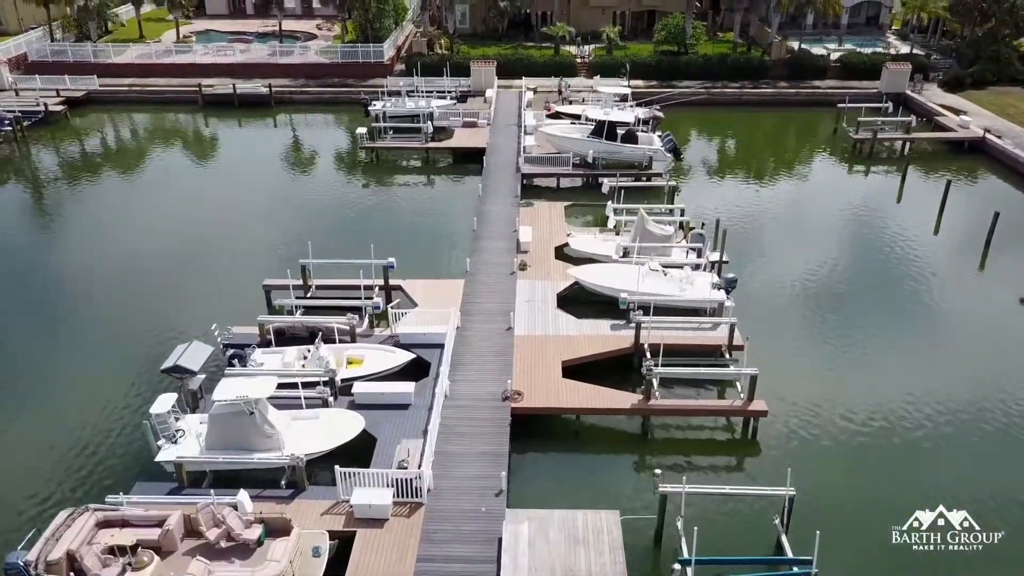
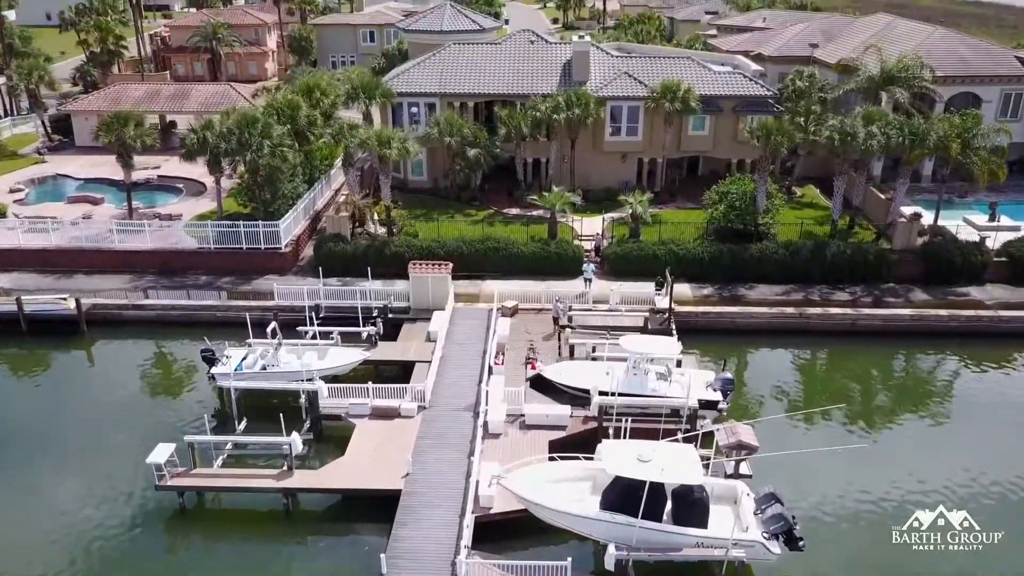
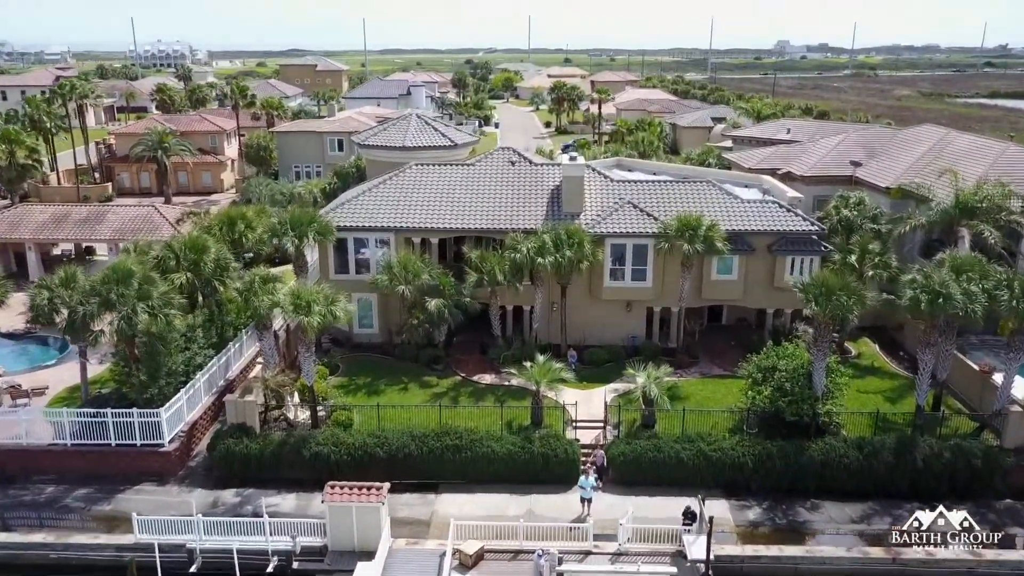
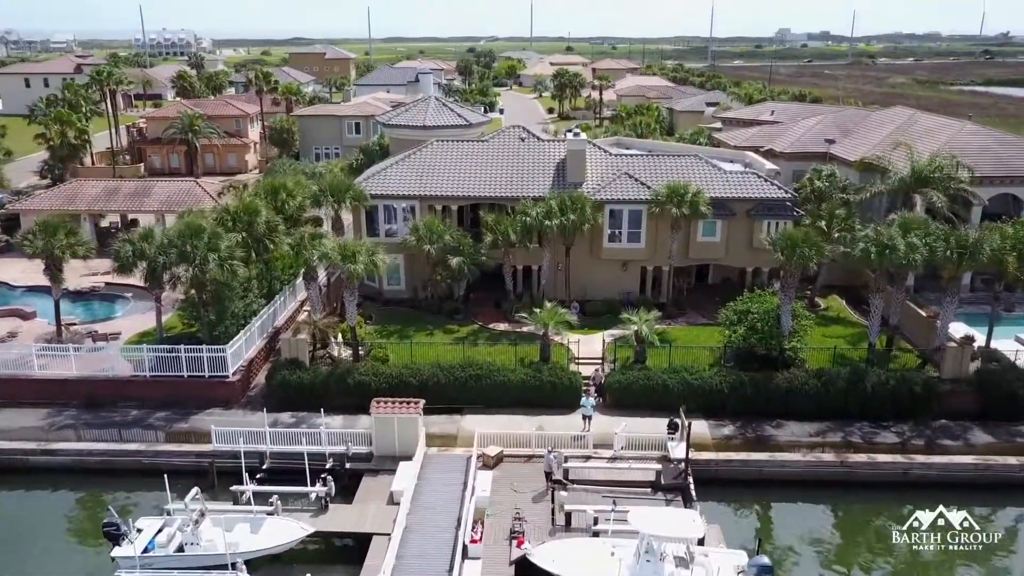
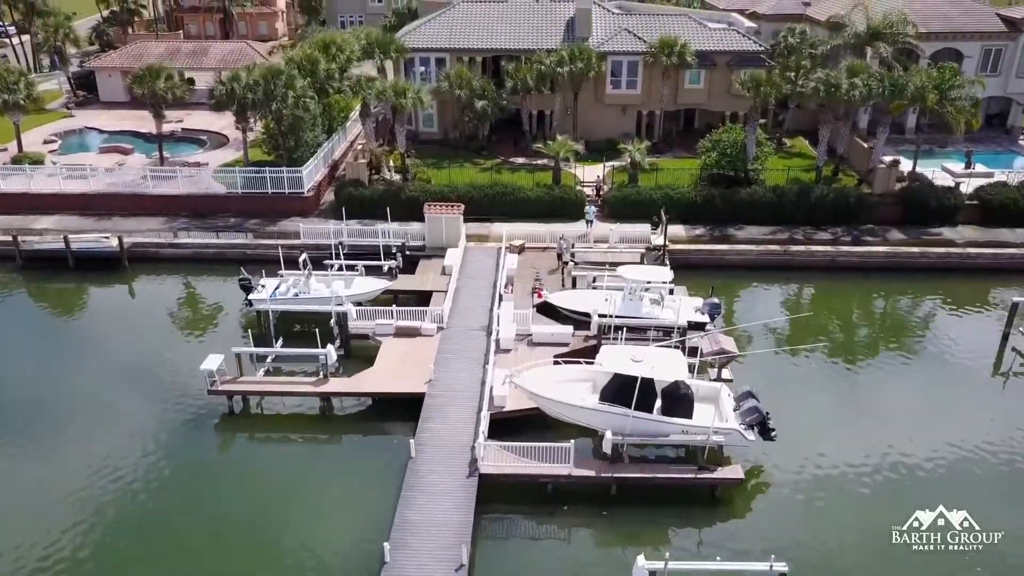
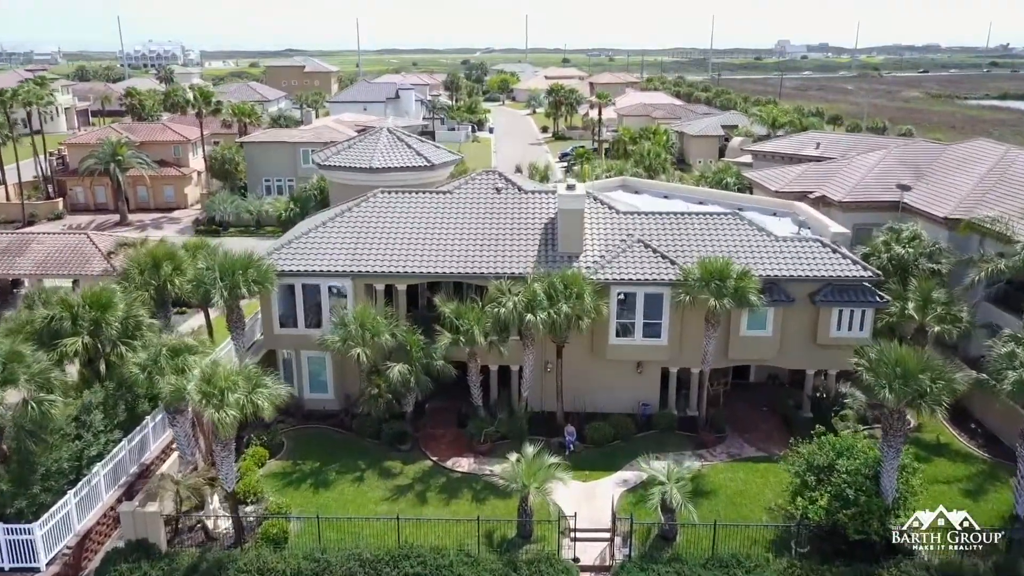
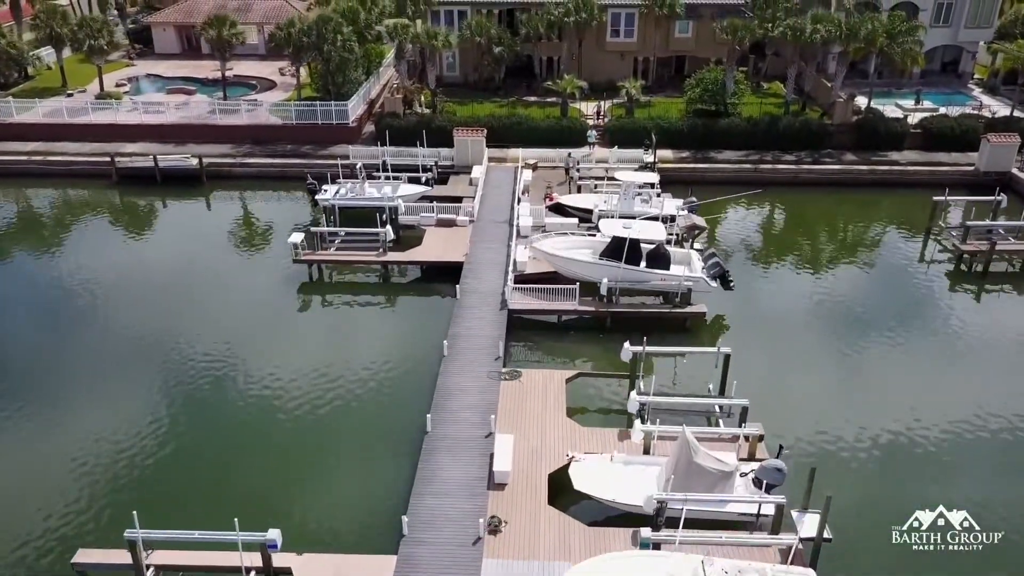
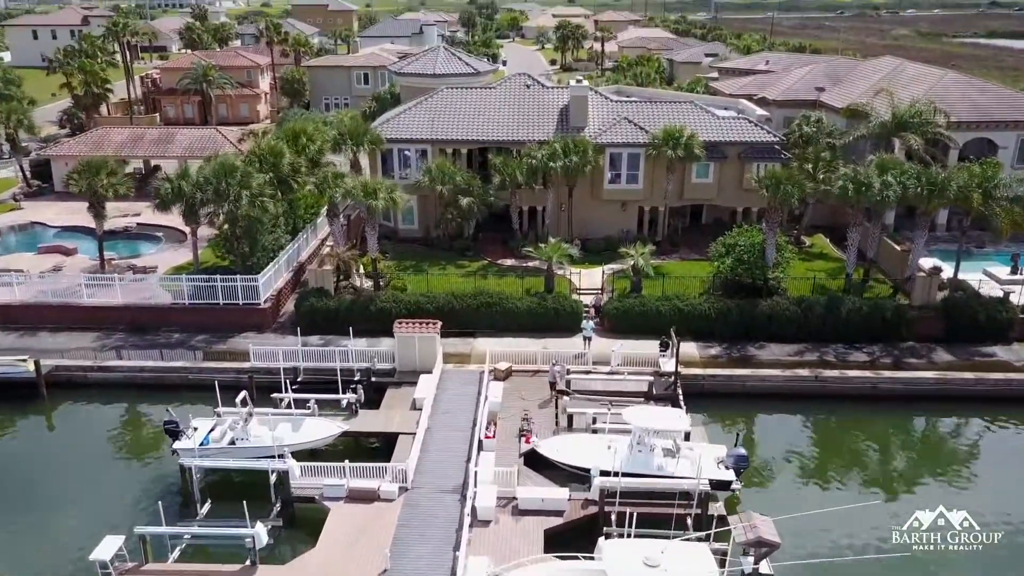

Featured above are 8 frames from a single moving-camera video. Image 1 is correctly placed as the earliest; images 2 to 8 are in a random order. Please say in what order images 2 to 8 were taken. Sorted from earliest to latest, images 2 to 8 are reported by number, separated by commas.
7, 5, 2, 8, 4, 3, 6
